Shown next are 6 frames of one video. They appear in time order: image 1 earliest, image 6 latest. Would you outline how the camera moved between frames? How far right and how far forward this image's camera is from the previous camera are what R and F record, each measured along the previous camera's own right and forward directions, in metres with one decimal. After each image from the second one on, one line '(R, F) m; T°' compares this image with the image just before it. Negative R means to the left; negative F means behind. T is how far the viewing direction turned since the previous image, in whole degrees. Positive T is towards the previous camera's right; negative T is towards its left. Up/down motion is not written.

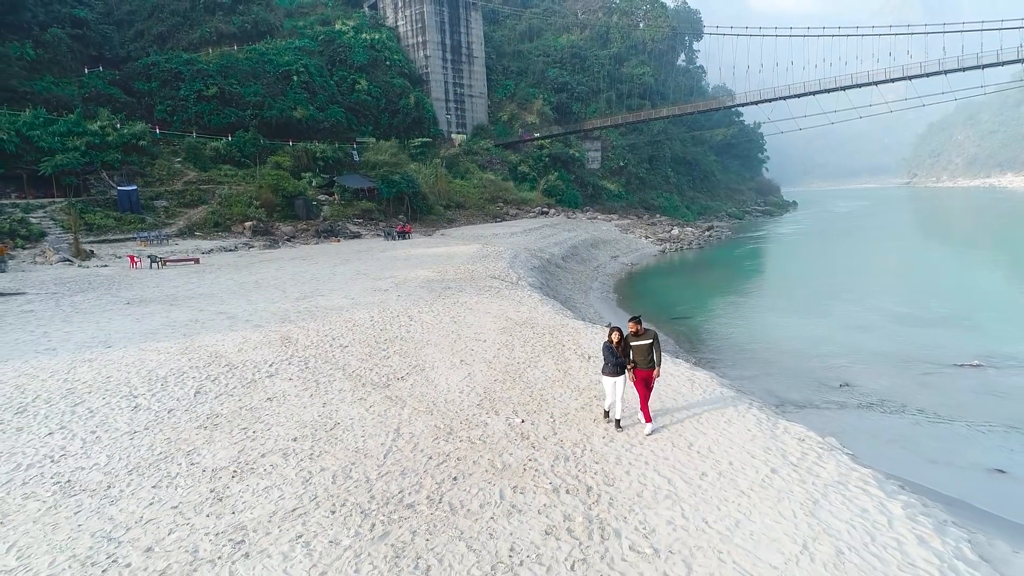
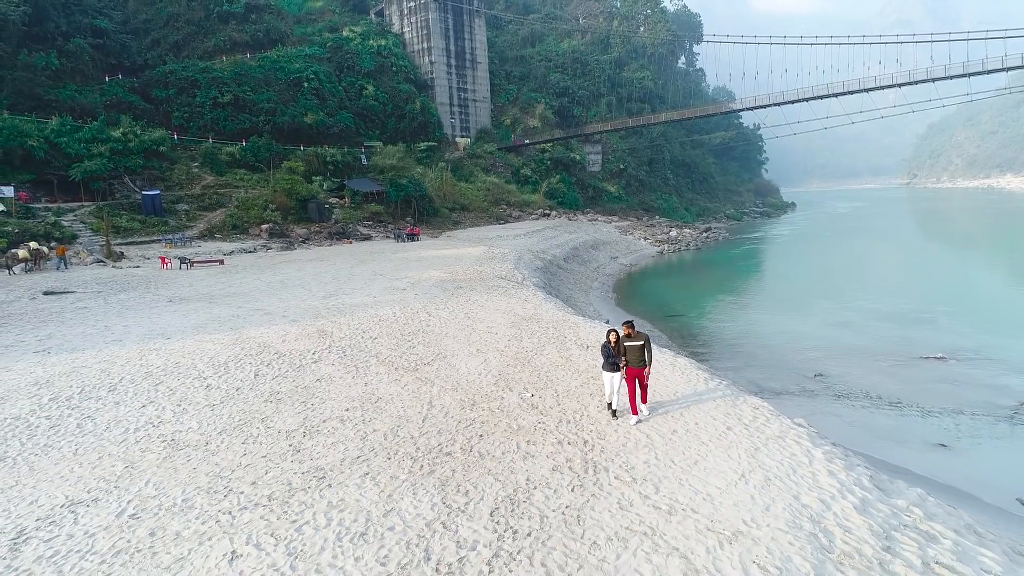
(-0.1, -1.2) m; 0°
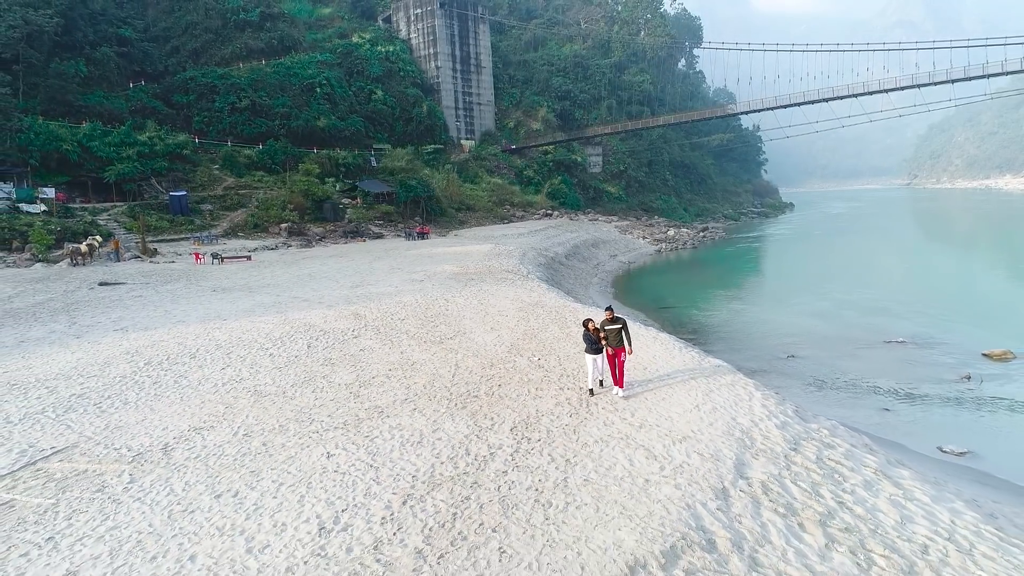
(-0.1, -1.6) m; 0°
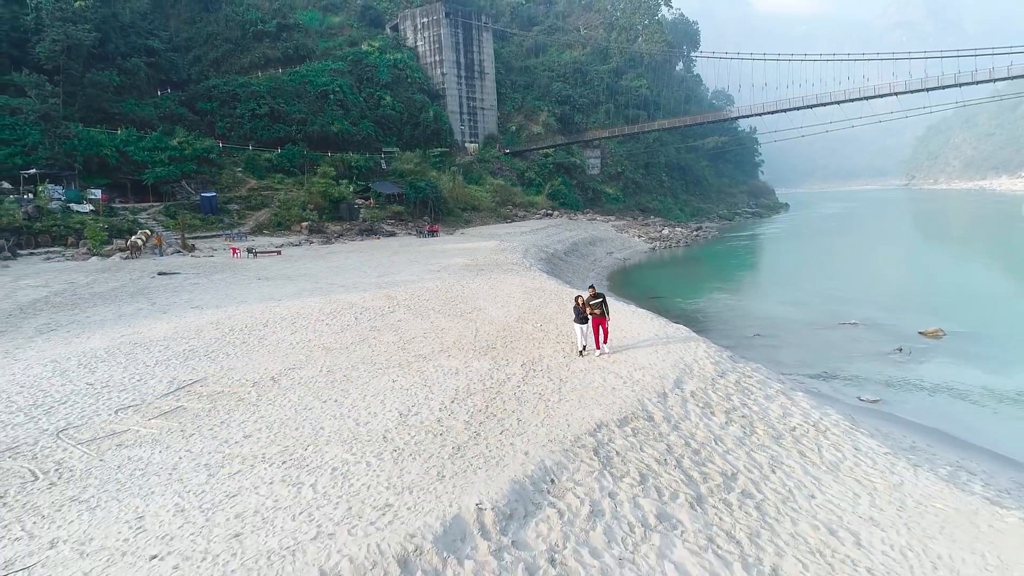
(-0.1, -2.3) m; 0°
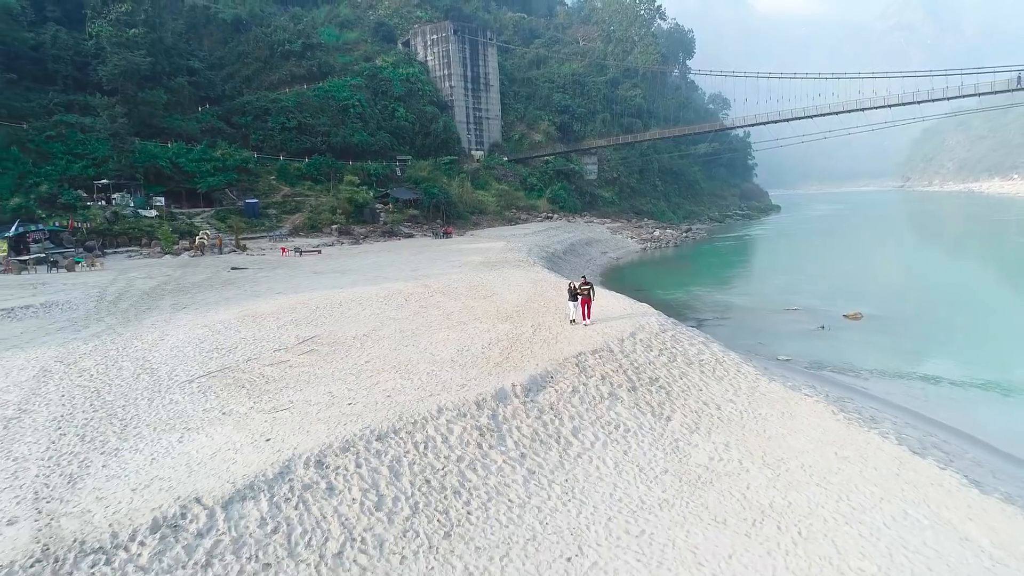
(-0.2, -4.1) m; 0°
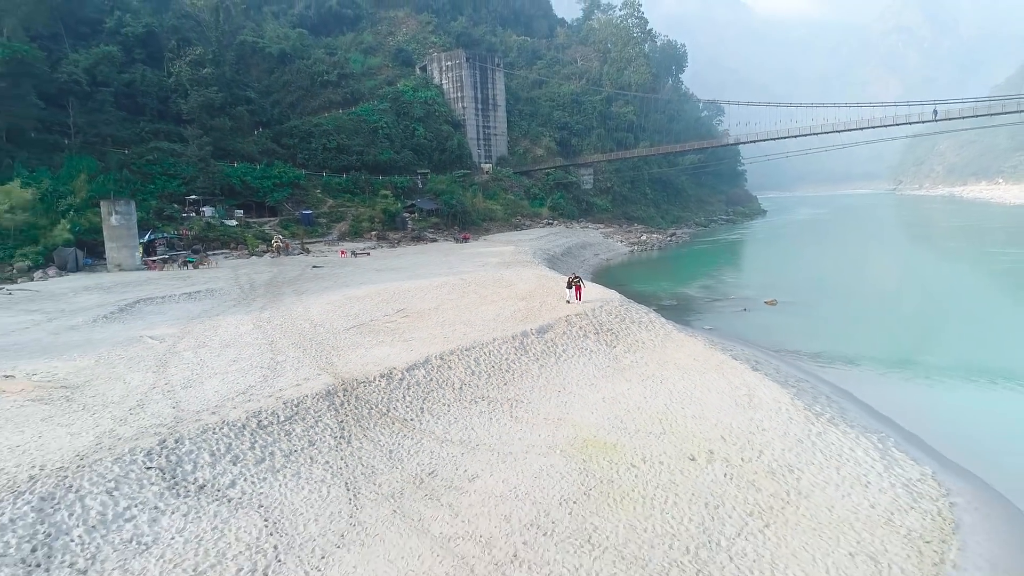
(-0.4, -7.4) m; 0°
